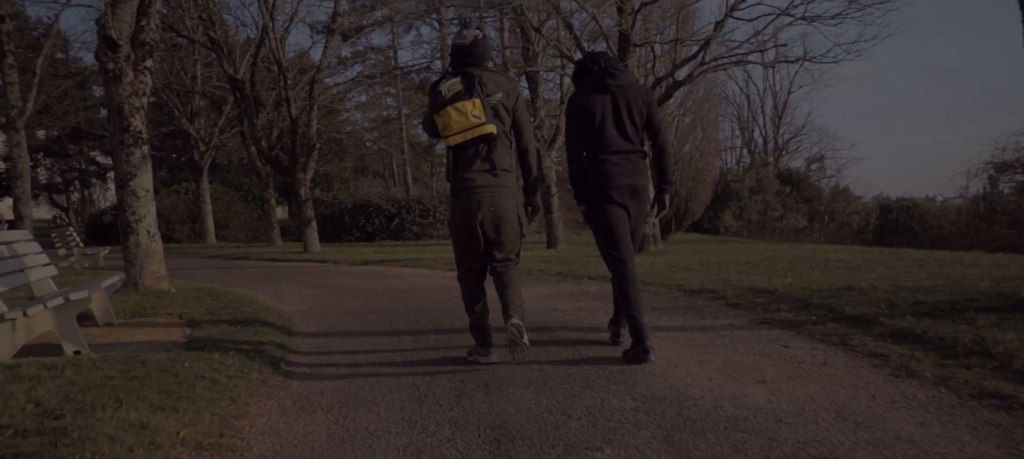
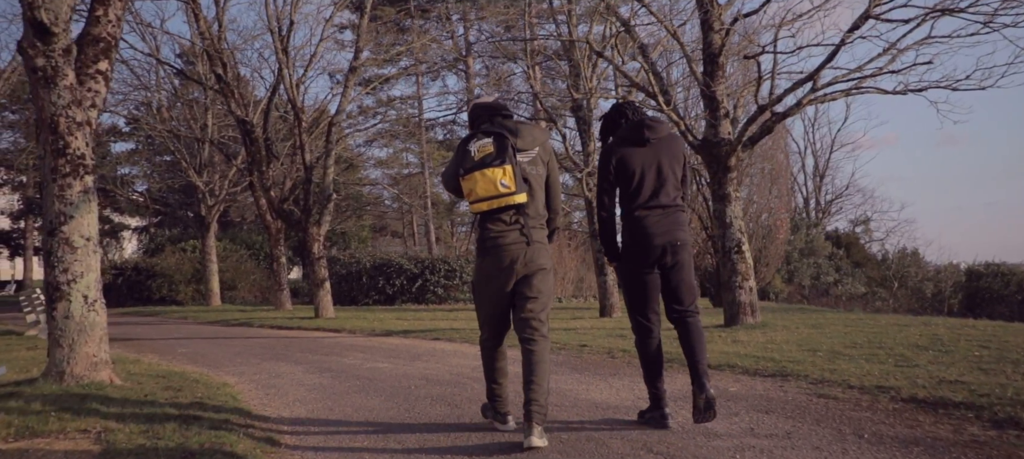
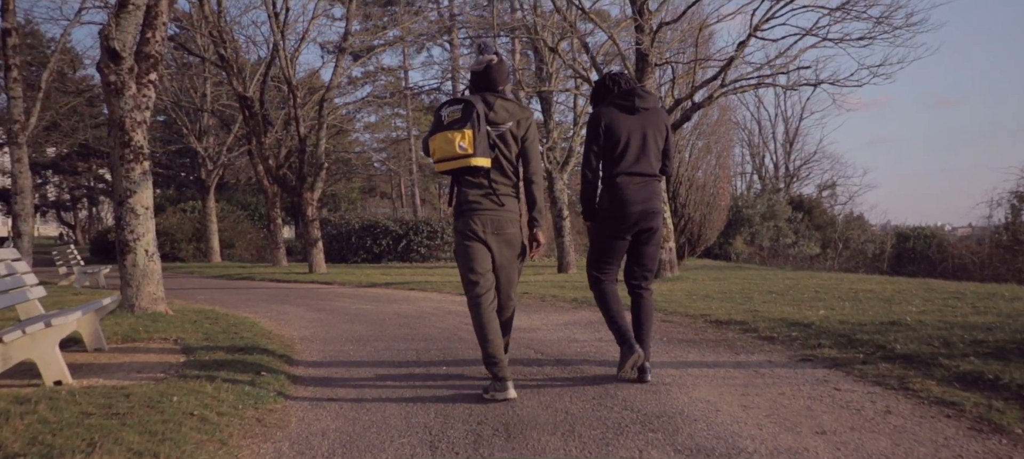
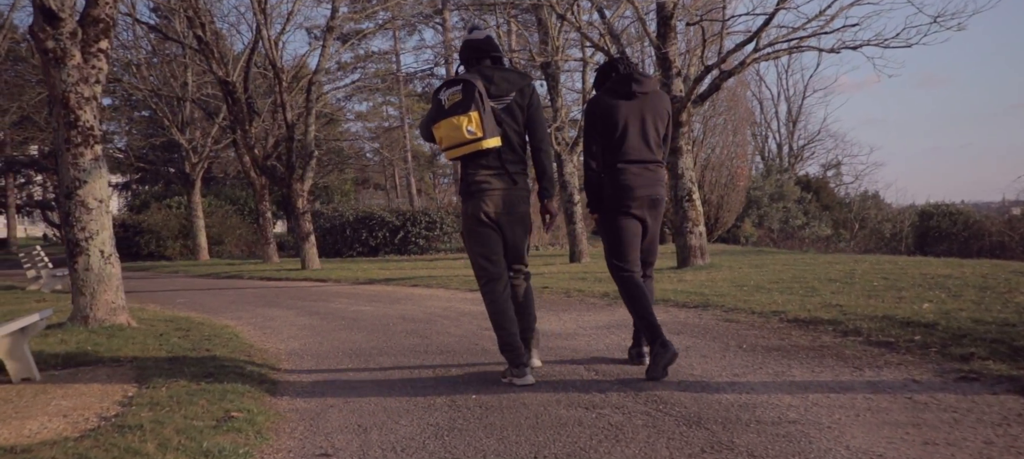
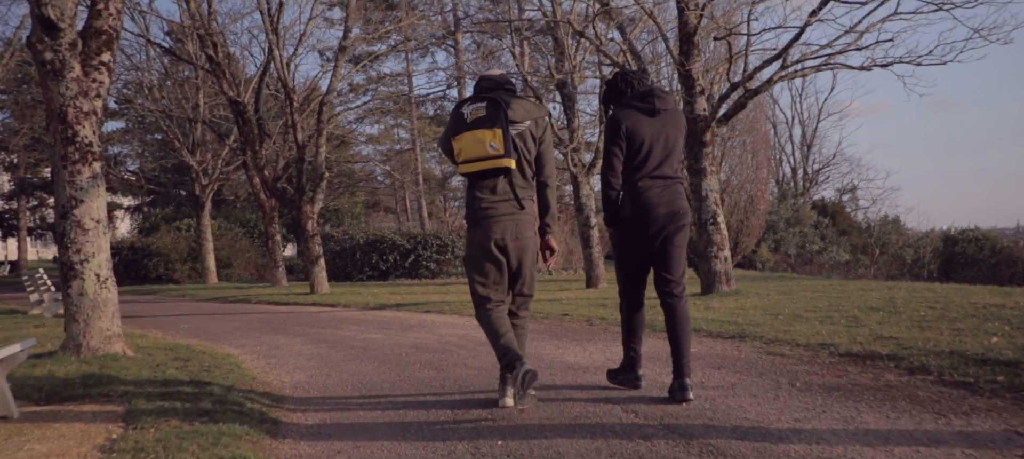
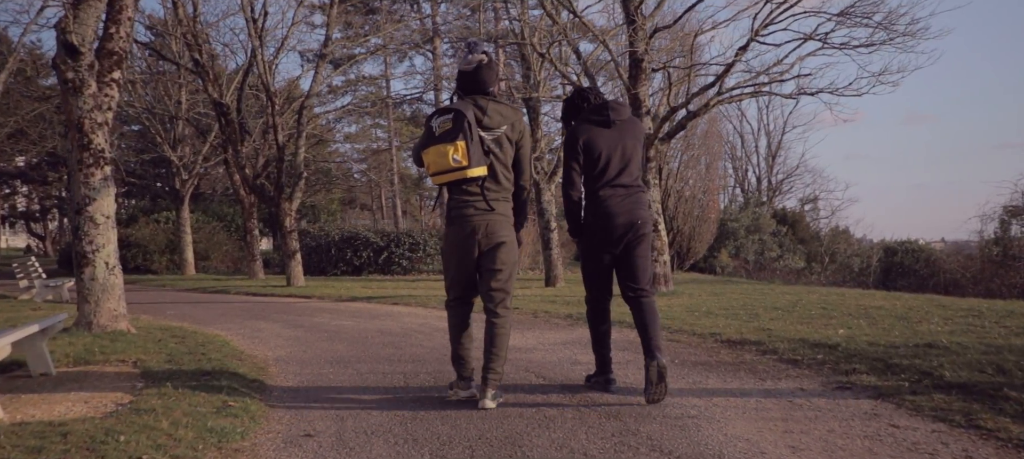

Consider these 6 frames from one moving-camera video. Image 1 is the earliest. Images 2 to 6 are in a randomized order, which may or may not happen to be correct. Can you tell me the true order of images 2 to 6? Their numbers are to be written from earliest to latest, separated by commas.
3, 6, 4, 5, 2
